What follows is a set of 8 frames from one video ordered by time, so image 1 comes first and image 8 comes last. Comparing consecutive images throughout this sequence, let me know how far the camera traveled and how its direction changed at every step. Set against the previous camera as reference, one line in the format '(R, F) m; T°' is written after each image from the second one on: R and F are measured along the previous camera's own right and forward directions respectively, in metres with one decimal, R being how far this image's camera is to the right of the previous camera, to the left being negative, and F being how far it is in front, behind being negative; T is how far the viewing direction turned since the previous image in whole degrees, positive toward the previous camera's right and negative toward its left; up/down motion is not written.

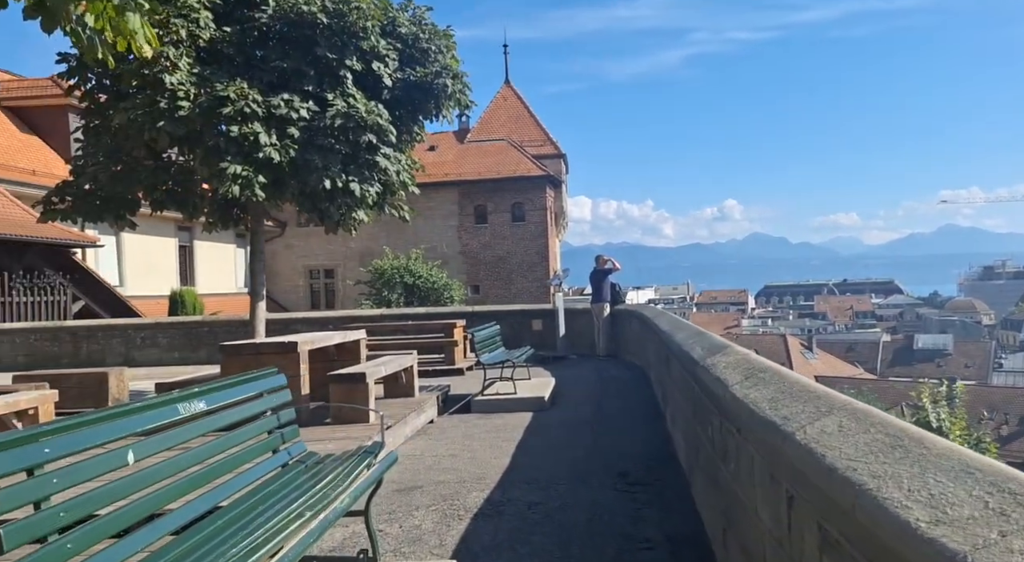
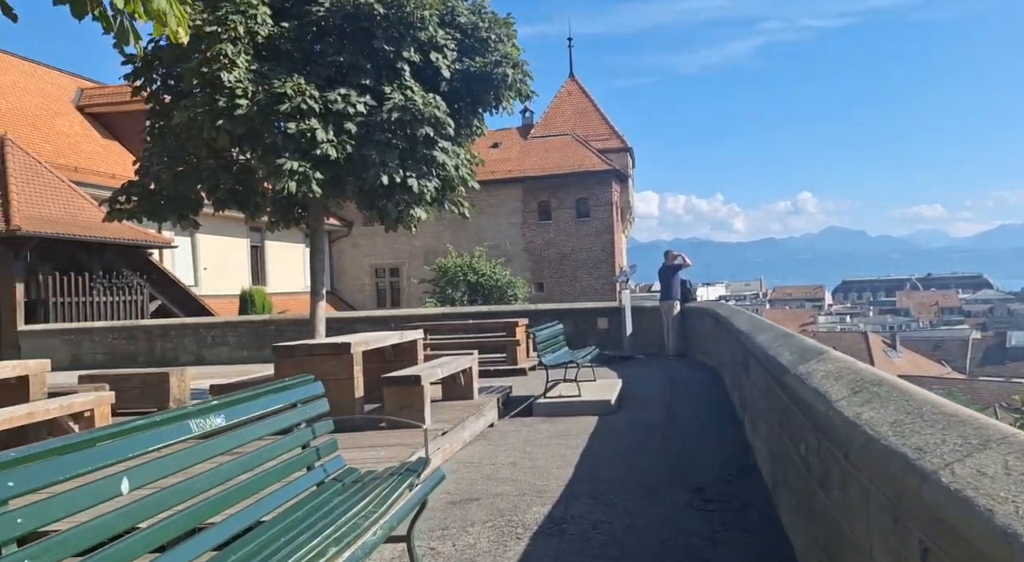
(0.0, +0.4) m; -4°
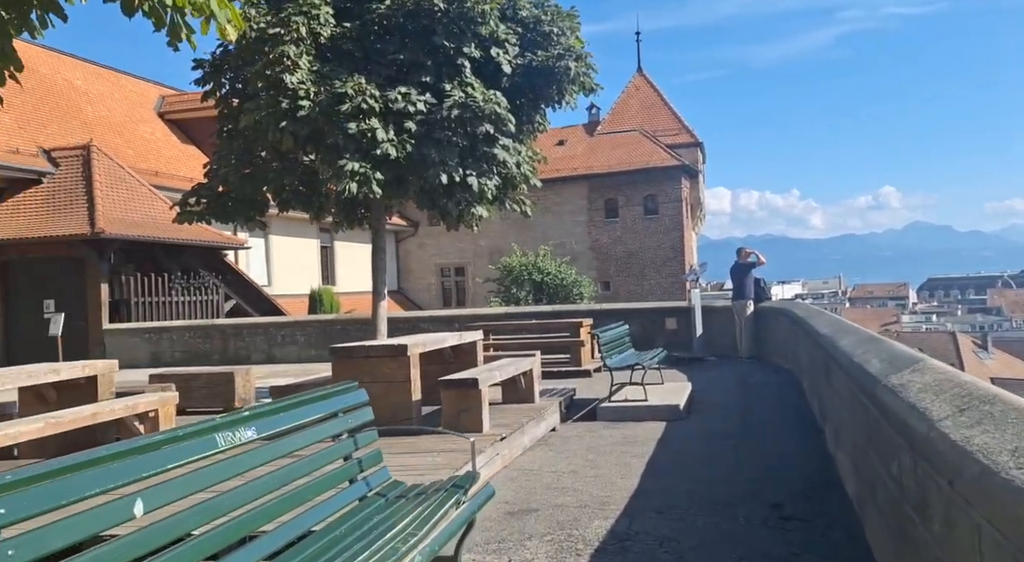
(0.0, +0.2) m; -4°
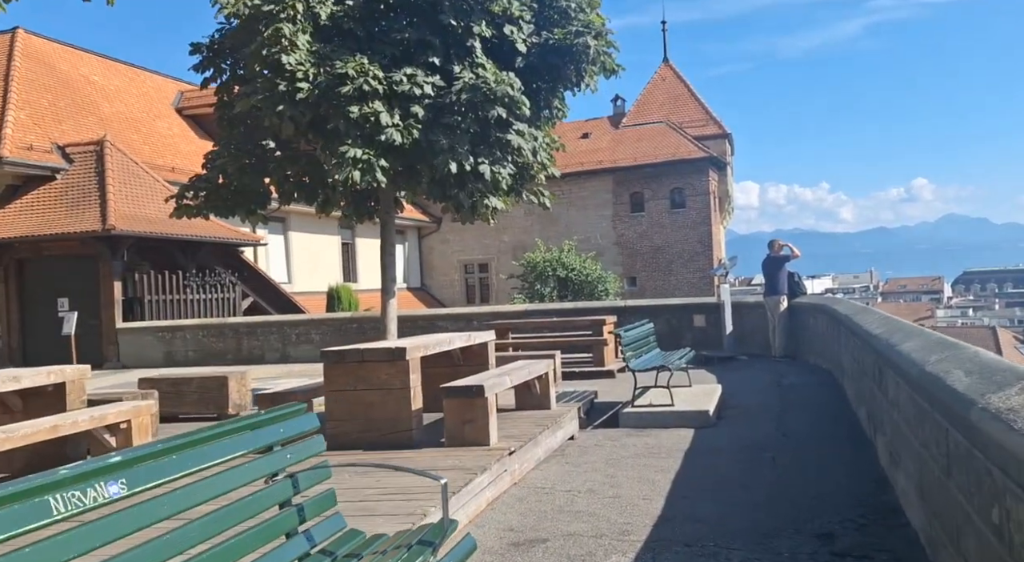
(+0.1, +0.7) m; -2°
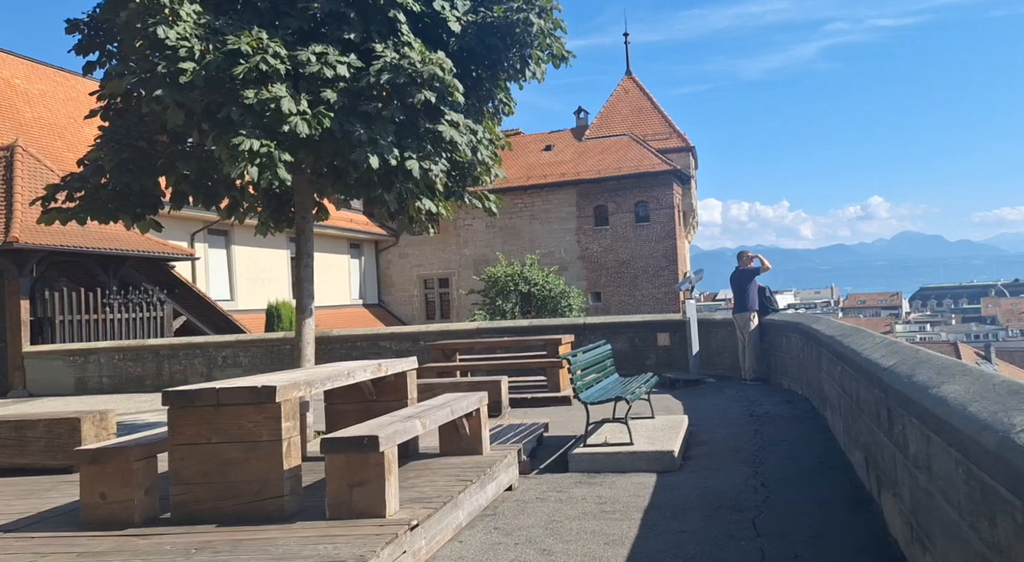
(+0.3, +1.3) m; +2°
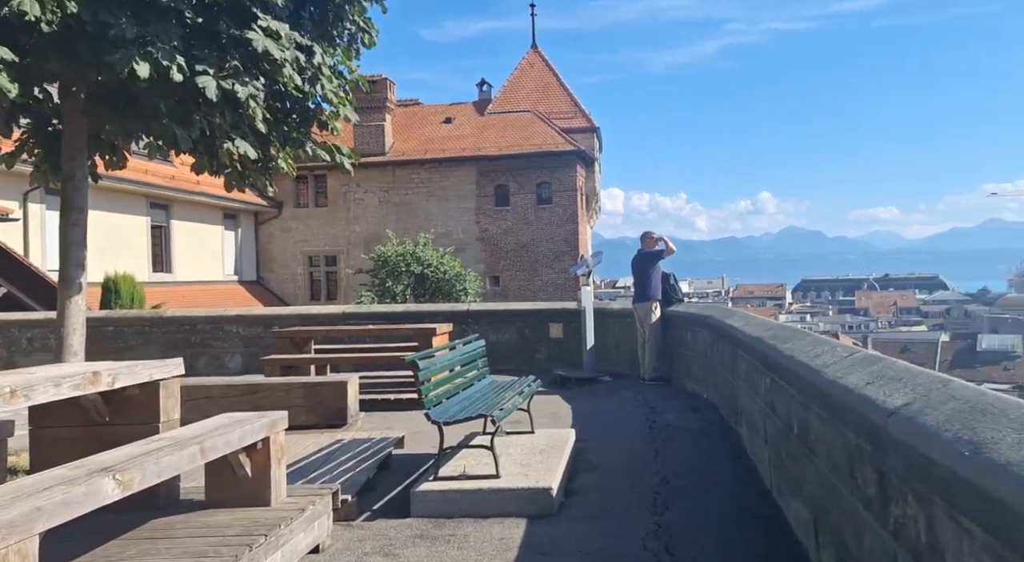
(+0.4, +1.9) m; +6°
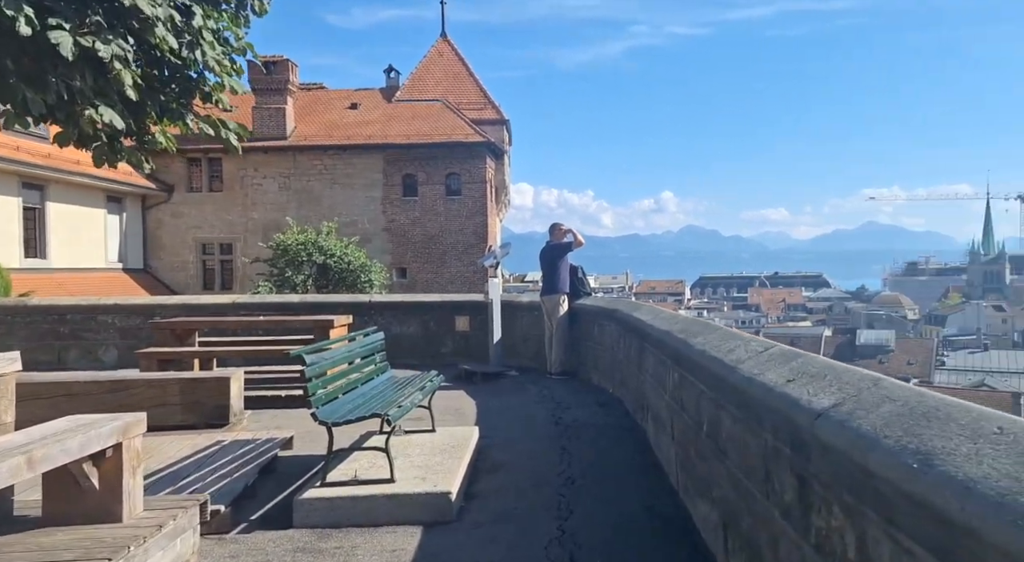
(+0.1, +0.4) m; +6°
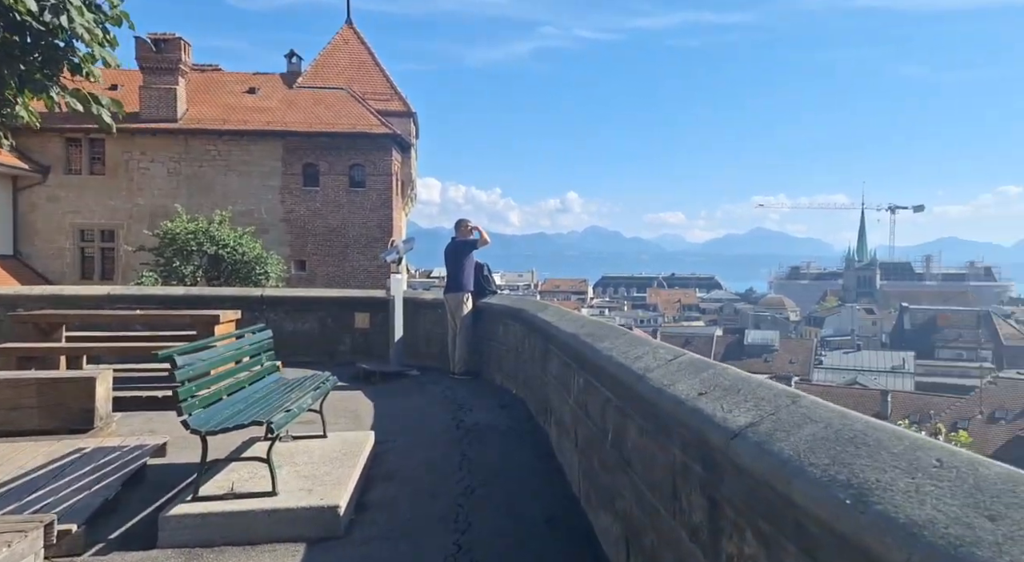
(0.0, +0.3) m; +6°
